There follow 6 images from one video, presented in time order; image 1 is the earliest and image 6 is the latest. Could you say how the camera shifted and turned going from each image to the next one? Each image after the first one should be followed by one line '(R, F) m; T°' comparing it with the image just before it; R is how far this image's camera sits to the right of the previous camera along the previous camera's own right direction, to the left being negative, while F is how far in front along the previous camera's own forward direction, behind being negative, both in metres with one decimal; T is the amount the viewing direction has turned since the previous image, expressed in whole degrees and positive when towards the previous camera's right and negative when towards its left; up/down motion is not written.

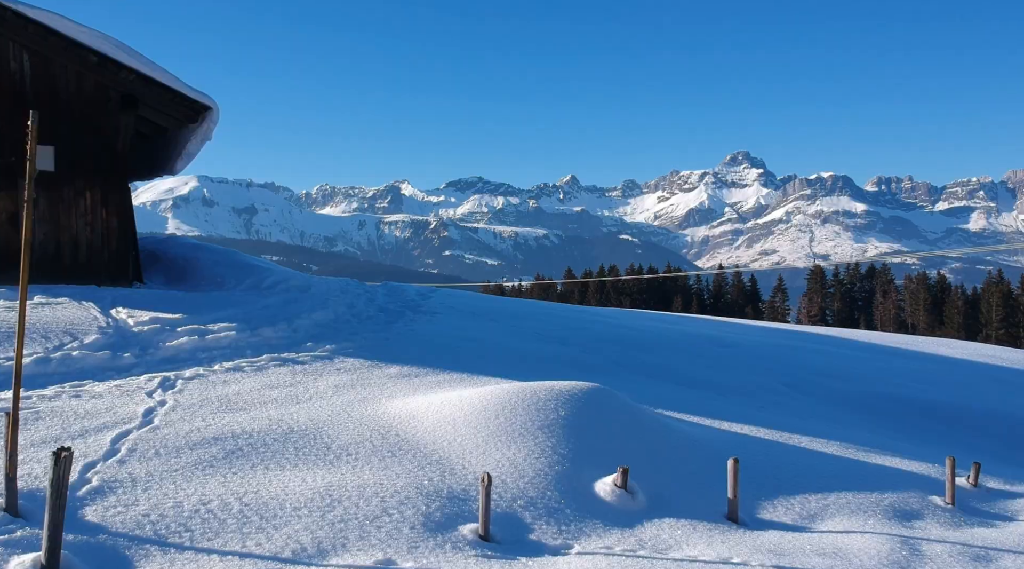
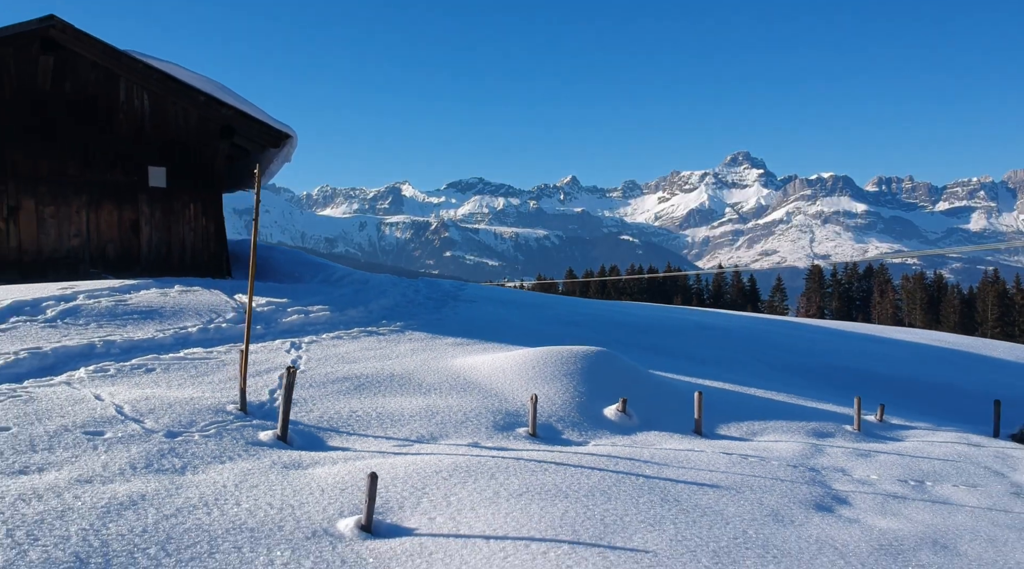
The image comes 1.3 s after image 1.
(-0.7, -5.6) m; 0°
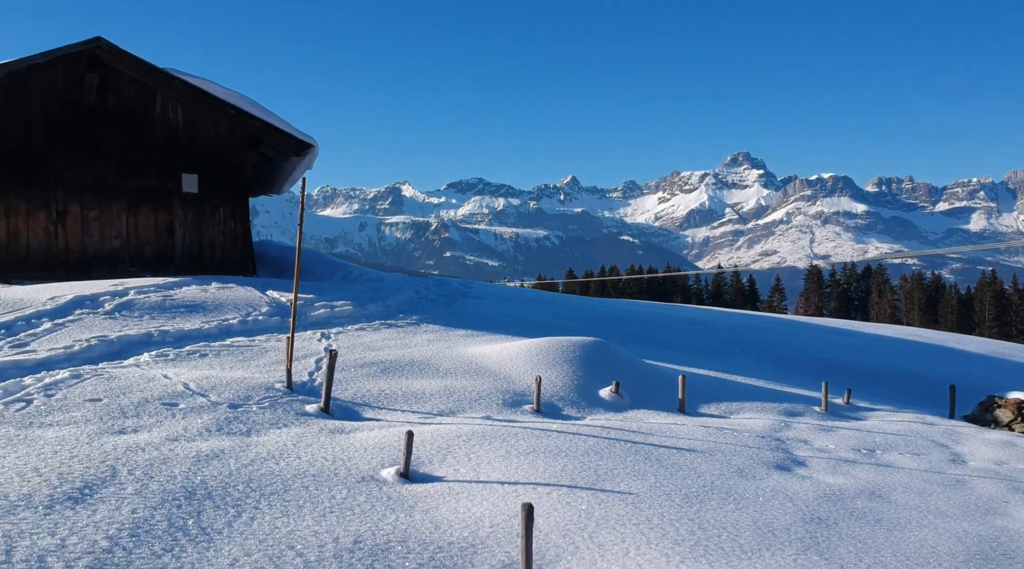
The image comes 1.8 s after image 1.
(-0.1, -2.5) m; 0°
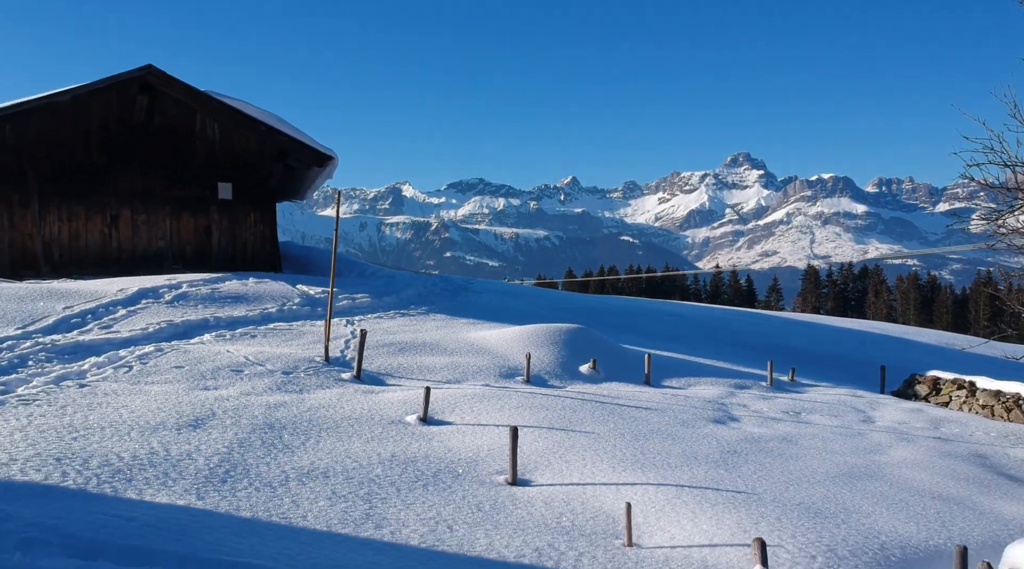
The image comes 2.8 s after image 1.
(+0.1, -4.1) m; 0°
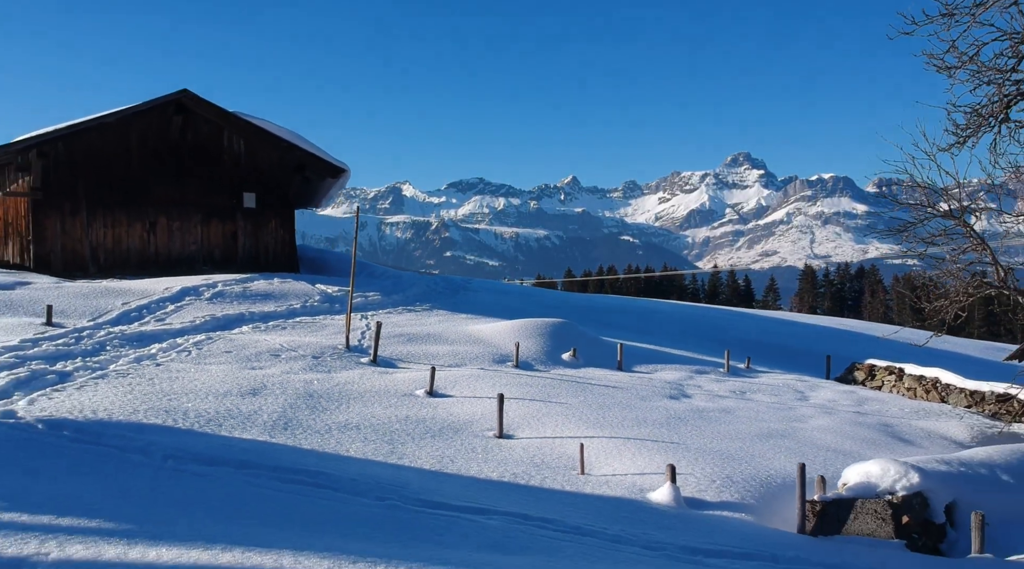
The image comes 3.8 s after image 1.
(+0.3, -4.1) m; 0°
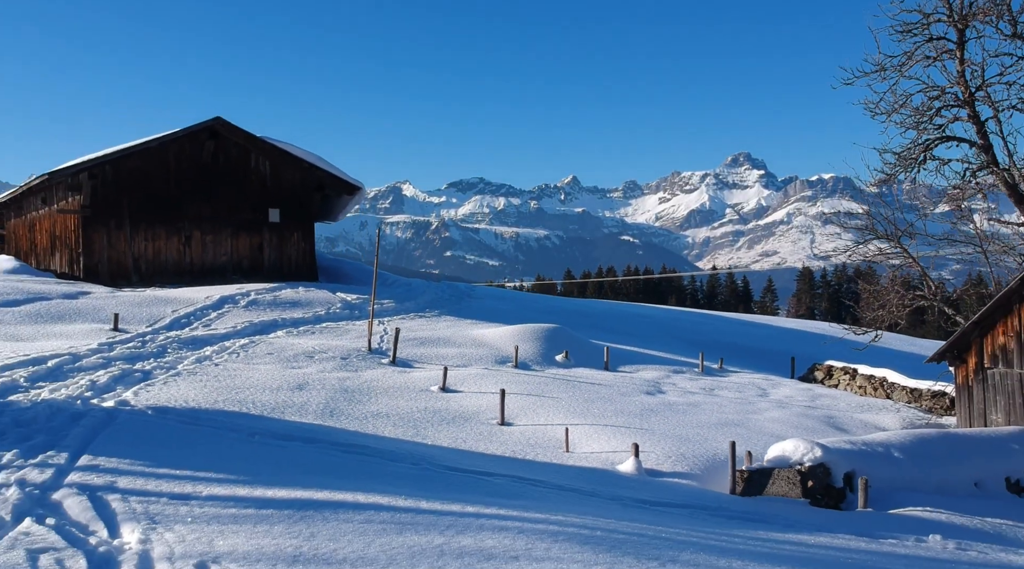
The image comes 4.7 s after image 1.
(0.0, -4.0) m; 0°
